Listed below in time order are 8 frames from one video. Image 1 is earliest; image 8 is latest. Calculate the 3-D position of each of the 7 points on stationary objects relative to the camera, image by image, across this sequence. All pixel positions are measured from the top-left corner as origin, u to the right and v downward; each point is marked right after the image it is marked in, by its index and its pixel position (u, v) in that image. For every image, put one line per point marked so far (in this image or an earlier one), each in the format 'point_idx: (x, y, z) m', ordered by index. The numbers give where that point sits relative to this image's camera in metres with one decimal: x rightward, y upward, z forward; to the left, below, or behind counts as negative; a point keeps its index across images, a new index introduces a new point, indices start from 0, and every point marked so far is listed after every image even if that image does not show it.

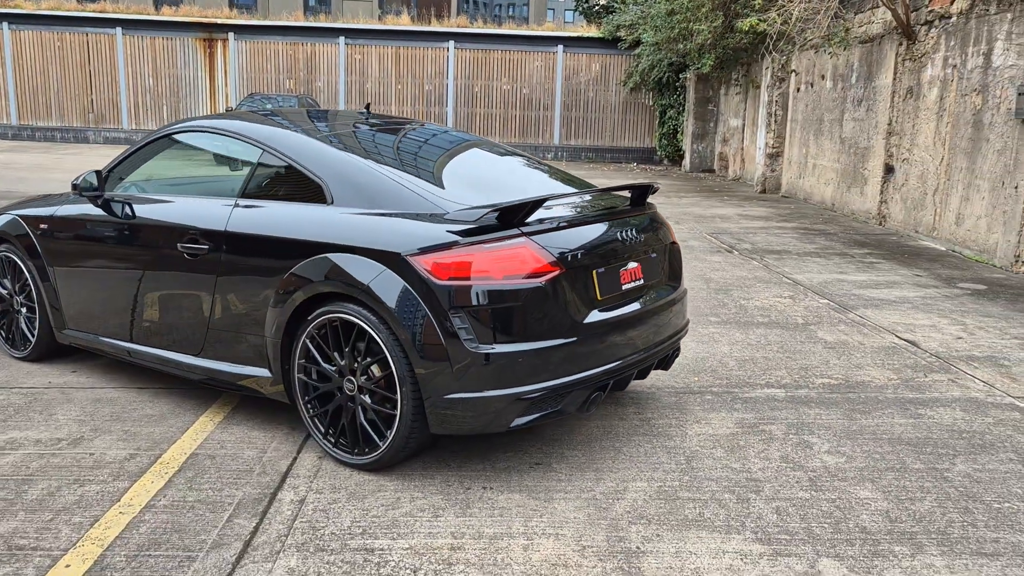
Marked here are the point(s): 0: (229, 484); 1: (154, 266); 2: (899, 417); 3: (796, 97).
0: (-1.1, -0.7, +3.2) m
1: (-1.7, +0.1, +4.0) m
2: (+1.9, -0.6, +4.0) m
3: (+5.4, +3.7, +15.9) m
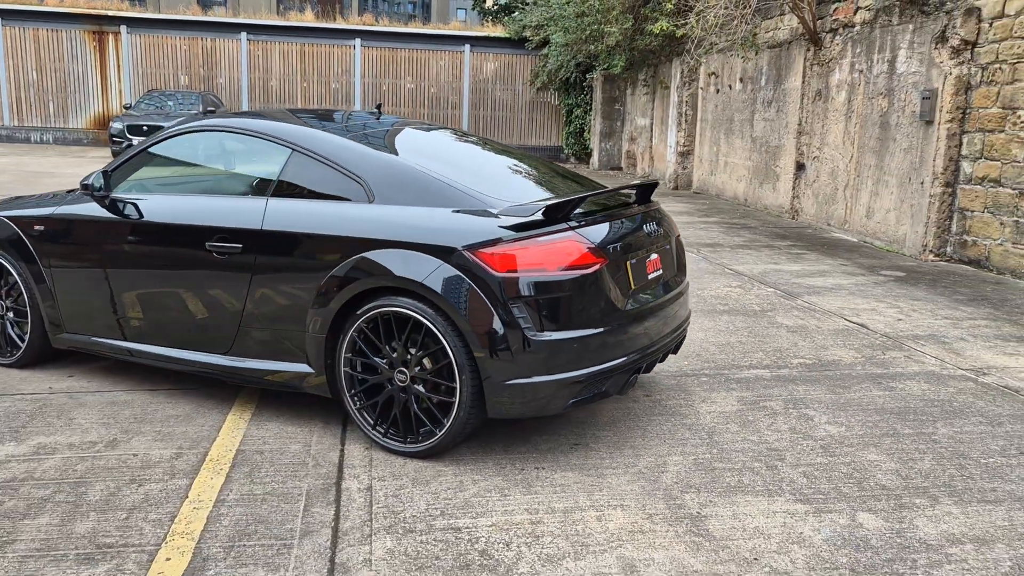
0: (-0.9, -0.7, +3.3) m
1: (-1.6, +0.1, +3.9) m
2: (+2.0, -0.5, +4.5) m
3: (+3.8, +3.8, +16.7) m
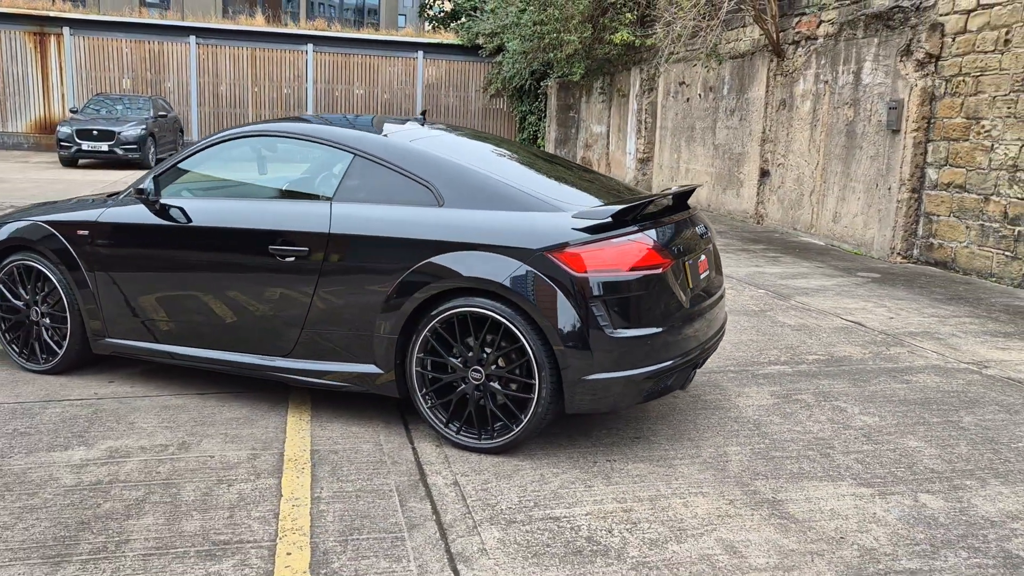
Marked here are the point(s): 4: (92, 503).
0: (-0.5, -0.7, +3.3) m
1: (-1.3, +0.1, +4.0) m
2: (+2.2, -0.5, +4.8) m
3: (+3.1, +3.8, +17.1) m
4: (-1.5, -0.8, +3.0) m
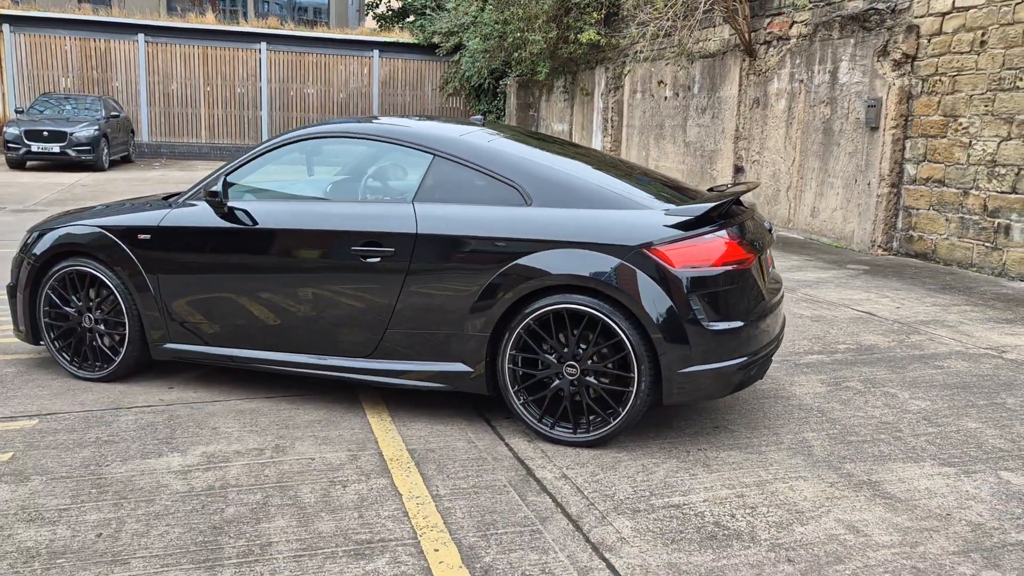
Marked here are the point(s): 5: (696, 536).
0: (-0.1, -0.7, +3.4) m
1: (-1.0, +0.1, +4.0) m
2: (+2.5, -0.5, +5.0) m
3: (+2.5, +3.9, +17.4) m
4: (-1.1, -0.8, +3.0) m
5: (+0.6, -0.8, +2.9) m
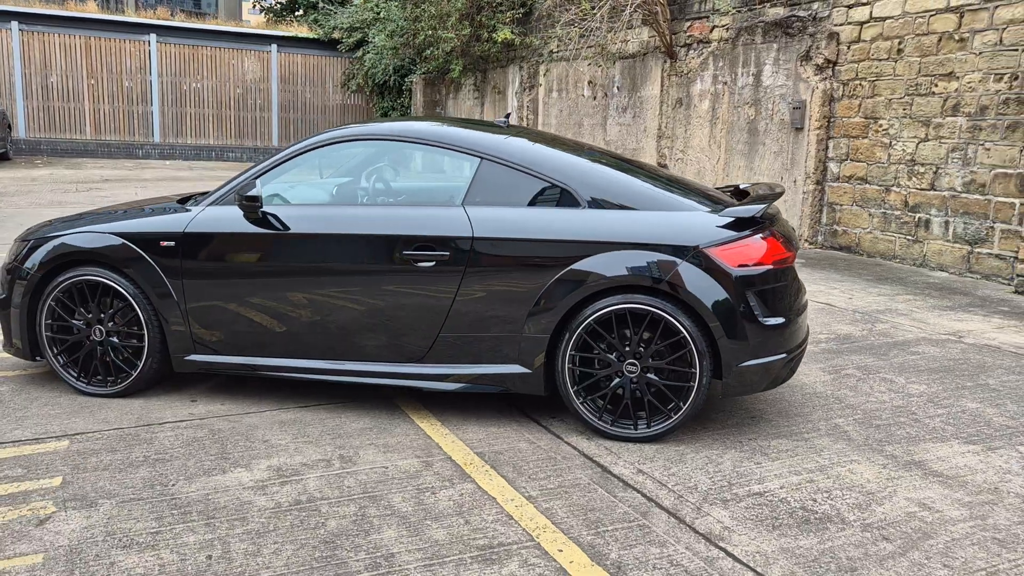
0: (+0.2, -0.7, +3.4) m
1: (-0.7, +0.1, +3.9) m
2: (+2.6, -0.4, +5.4) m
3: (+0.7, +3.9, +17.6) m
4: (-0.7, -0.8, +2.9) m
5: (+1.0, -0.8, +3.0) m
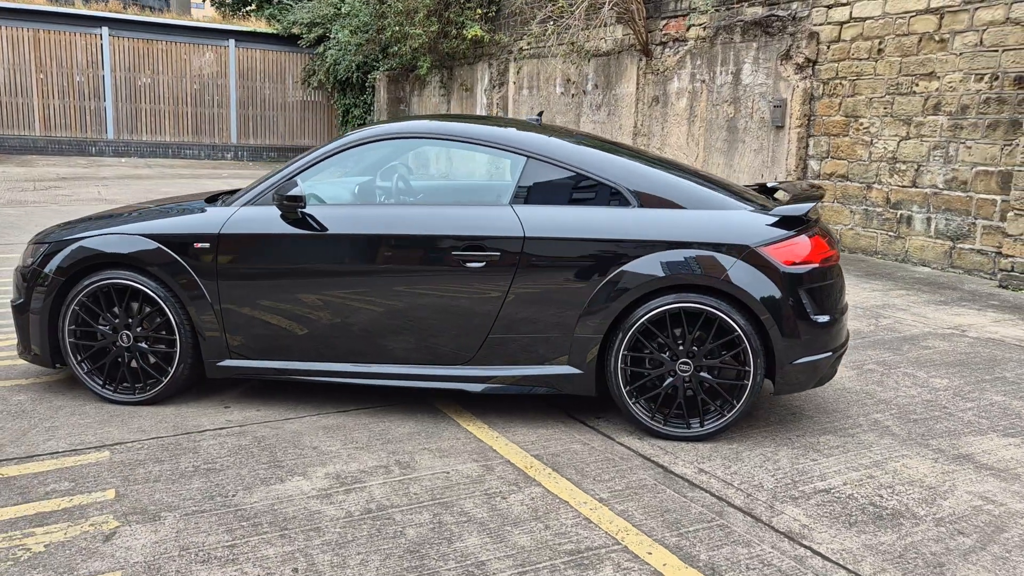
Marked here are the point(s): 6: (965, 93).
0: (+0.4, -0.7, +3.4) m
1: (-0.5, +0.1, +3.8) m
2: (+2.7, -0.4, +5.5) m
3: (+0.1, +4.0, +17.6) m
4: (-0.4, -0.8, +2.8) m
5: (+1.3, -0.8, +3.0) m
6: (+4.8, +2.1, +8.7) m
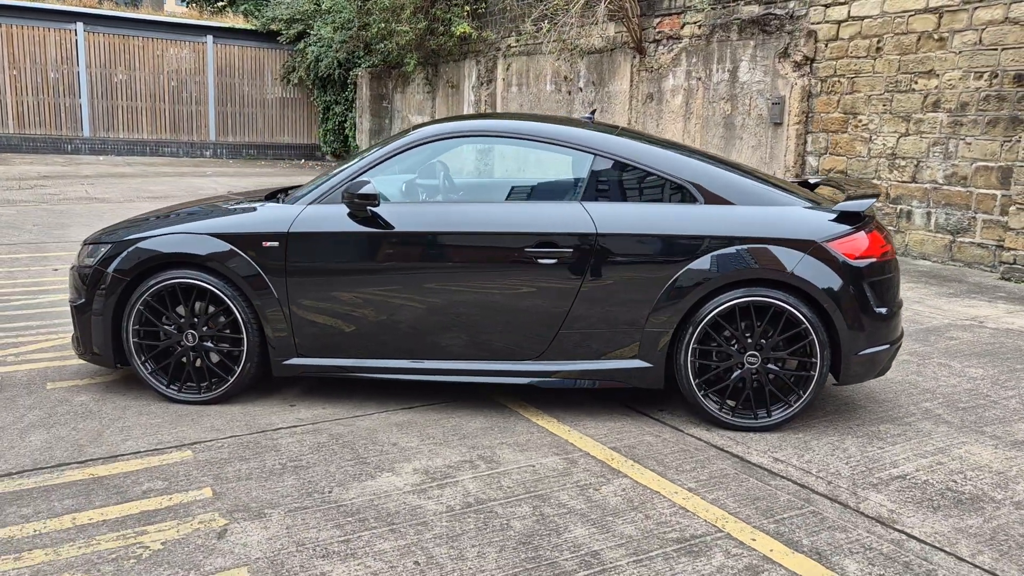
0: (+0.8, -0.7, +3.5) m
1: (-0.2, +0.1, +3.8) m
2: (+3.0, -0.4, +5.7) m
3: (-0.1, +4.1, +17.6) m
4: (0.0, -0.8, +2.9) m
5: (+1.6, -0.8, +3.1) m
6: (+4.9, +2.1, +9.0) m
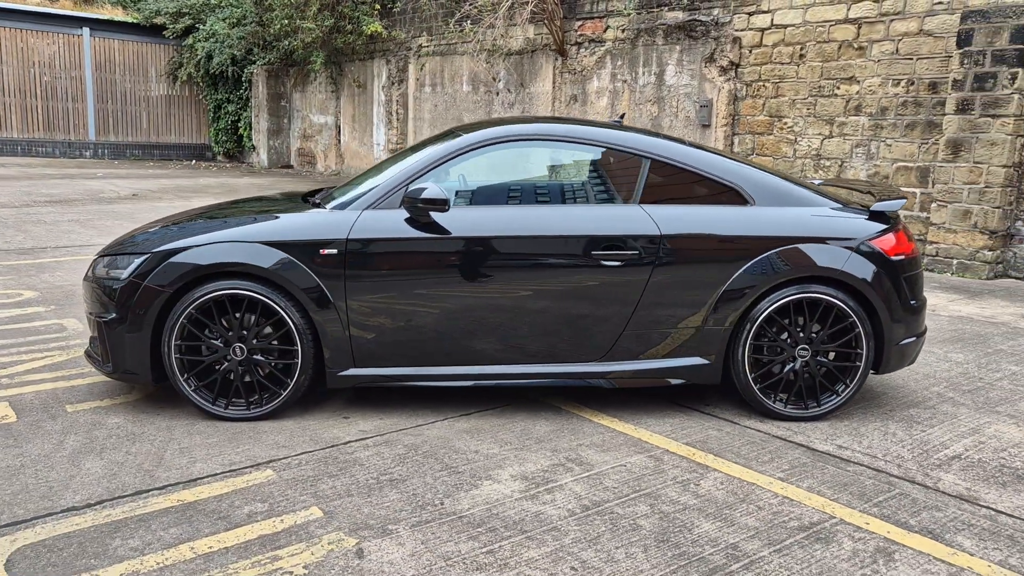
0: (+1.1, -0.7, +3.6) m
1: (+0.1, +0.1, +3.8) m
2: (+3.0, -0.3, +6.1) m
3: (-1.9, +4.0, +17.5) m
4: (+0.4, -0.8, +2.9) m
5: (+2.0, -0.8, +3.4) m
6: (+4.3, +2.2, +9.7) m
